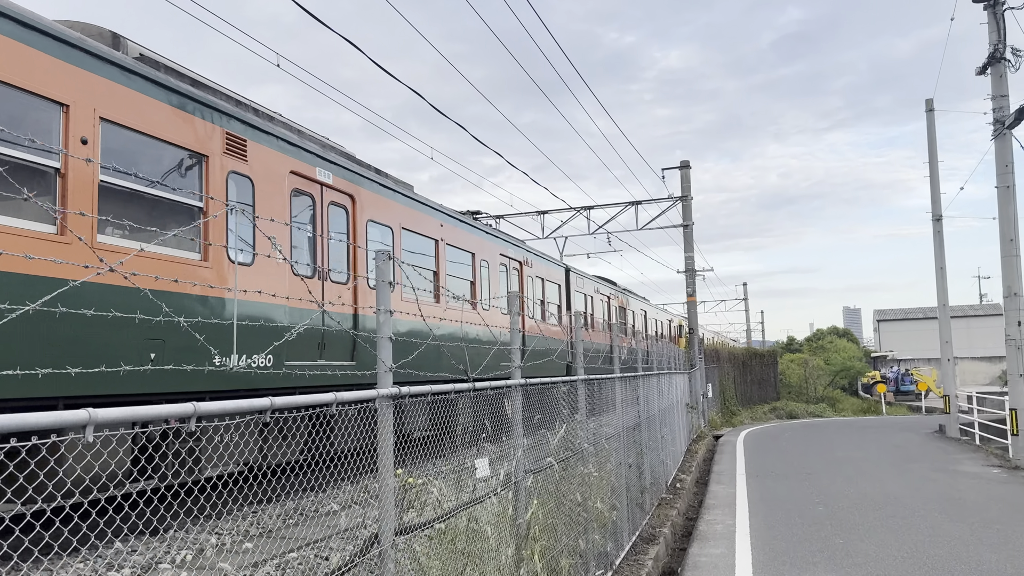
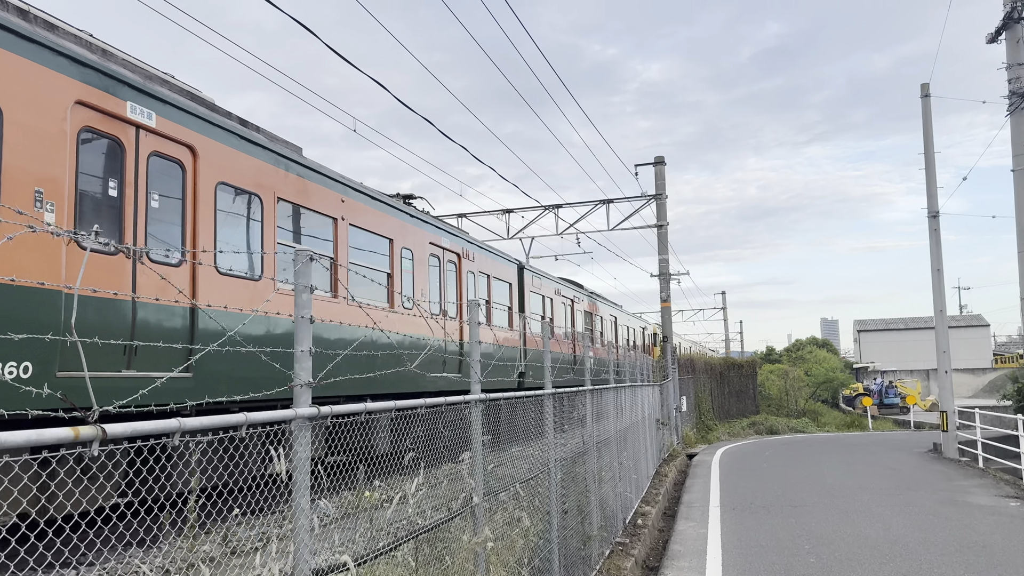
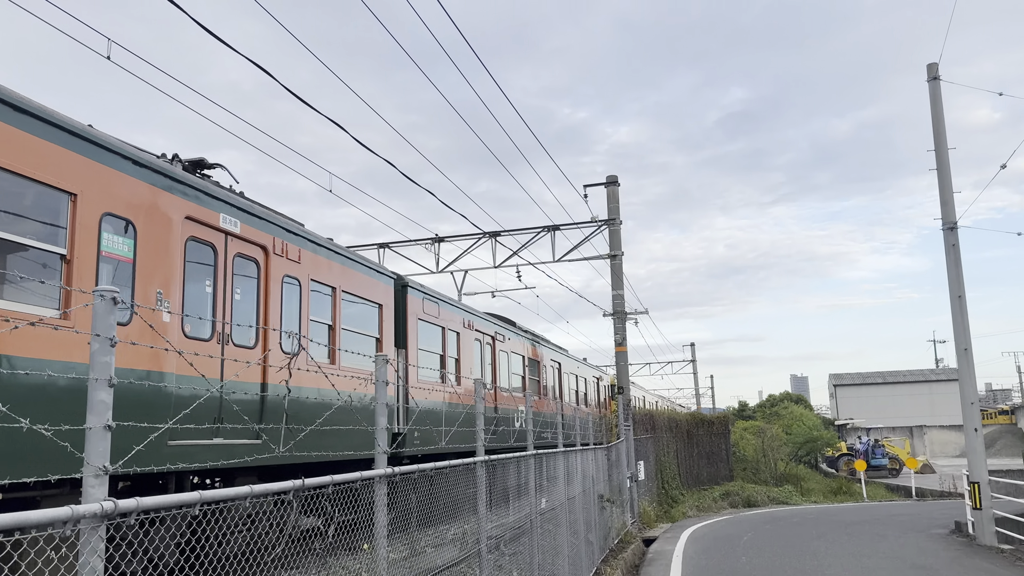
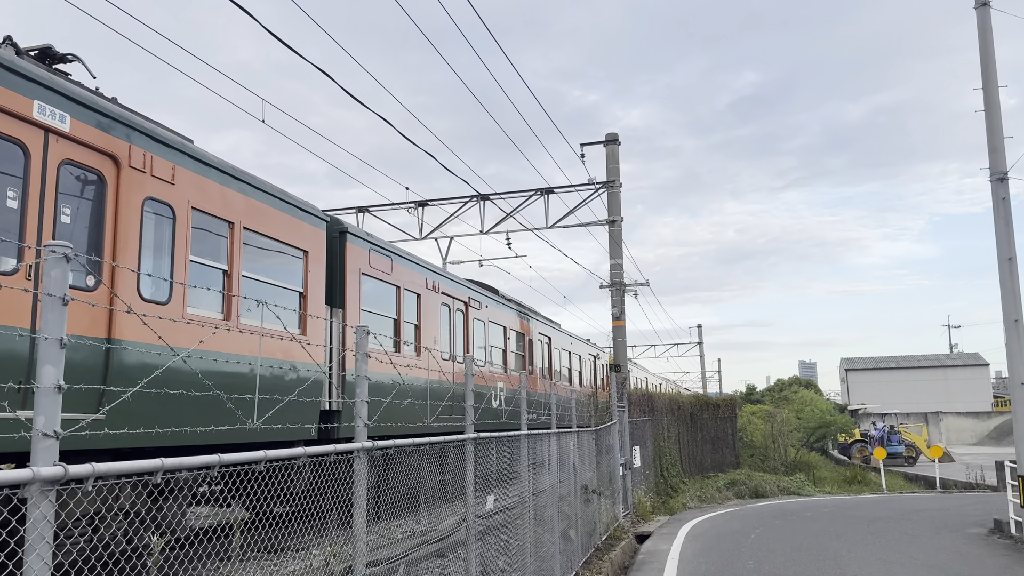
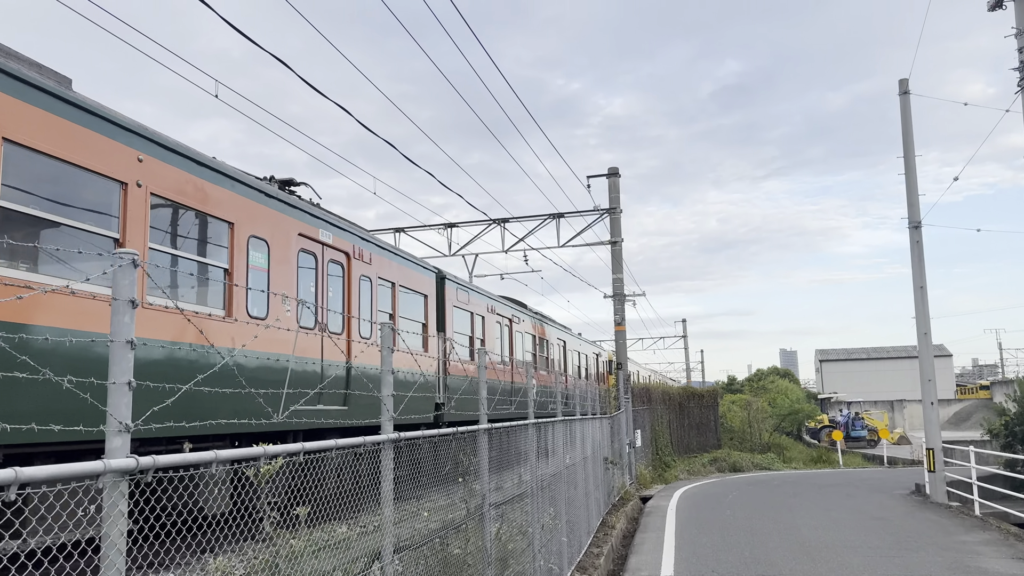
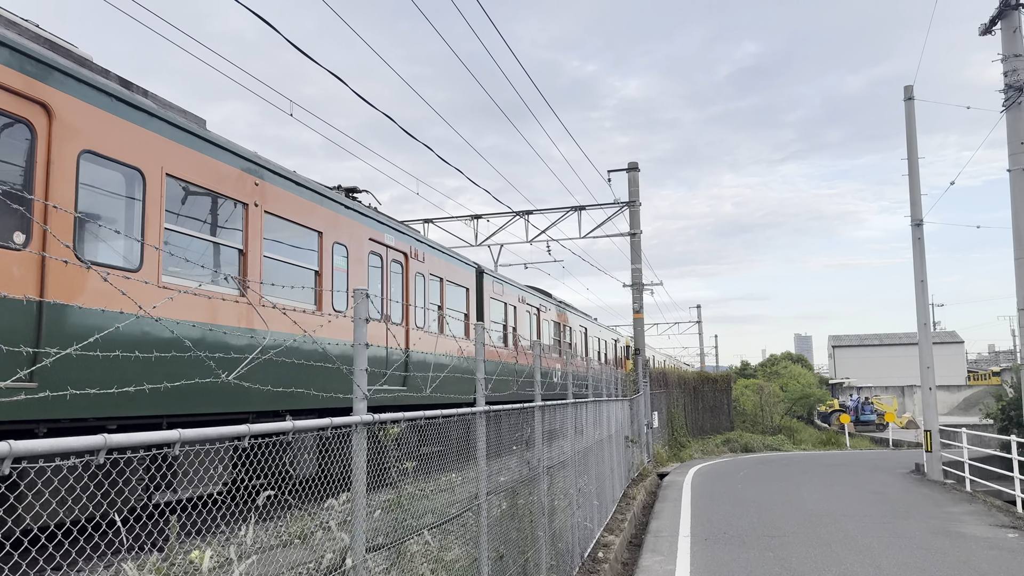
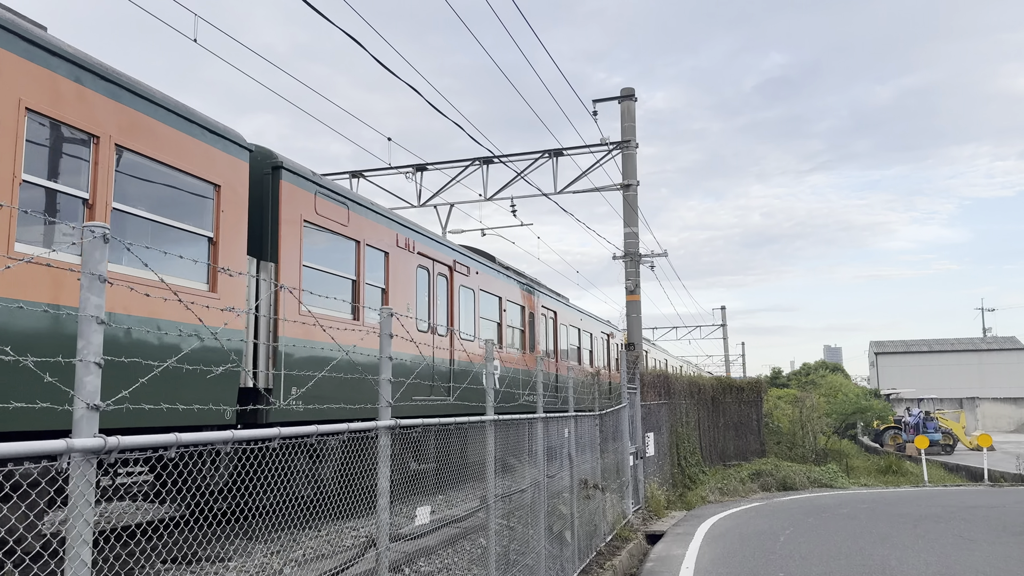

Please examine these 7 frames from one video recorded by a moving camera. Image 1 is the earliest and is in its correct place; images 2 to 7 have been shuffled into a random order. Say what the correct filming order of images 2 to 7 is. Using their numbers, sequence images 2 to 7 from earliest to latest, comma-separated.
2, 6, 5, 3, 4, 7
